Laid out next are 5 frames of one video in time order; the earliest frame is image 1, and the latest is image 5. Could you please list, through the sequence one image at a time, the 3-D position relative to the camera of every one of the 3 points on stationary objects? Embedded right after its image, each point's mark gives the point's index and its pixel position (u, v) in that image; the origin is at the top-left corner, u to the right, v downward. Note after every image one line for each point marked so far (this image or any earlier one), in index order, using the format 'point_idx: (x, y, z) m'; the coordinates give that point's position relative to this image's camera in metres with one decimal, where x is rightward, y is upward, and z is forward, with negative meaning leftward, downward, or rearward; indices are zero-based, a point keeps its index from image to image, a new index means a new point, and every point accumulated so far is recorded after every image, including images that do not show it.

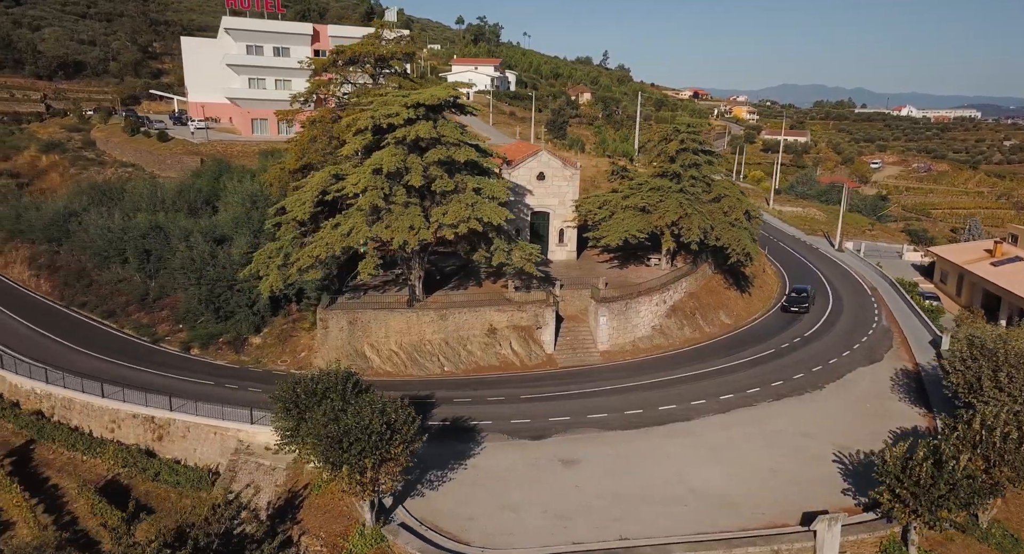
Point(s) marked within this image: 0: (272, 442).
0: (-6.7, -4.6, +18.9) m
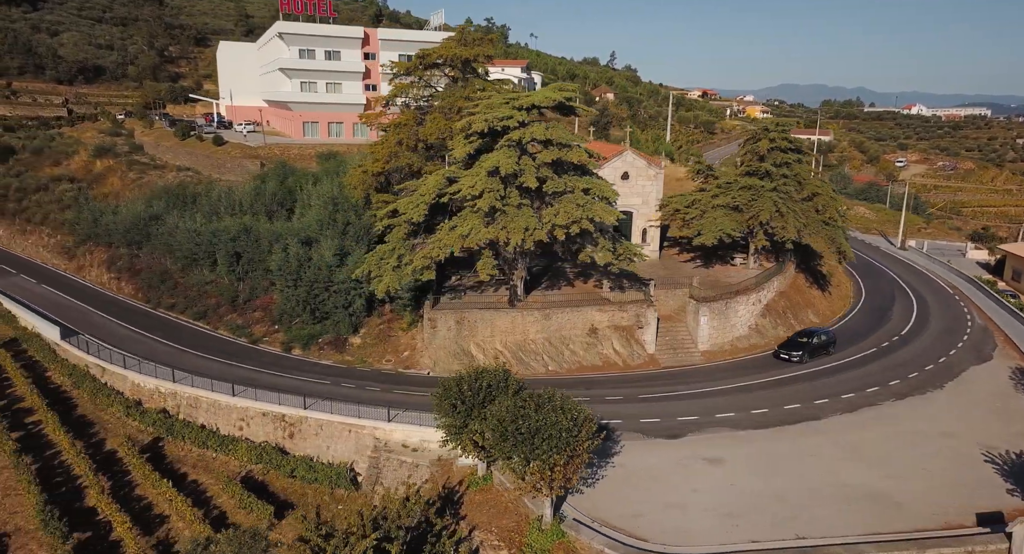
0: (-2.9, -4.6, +19.3) m
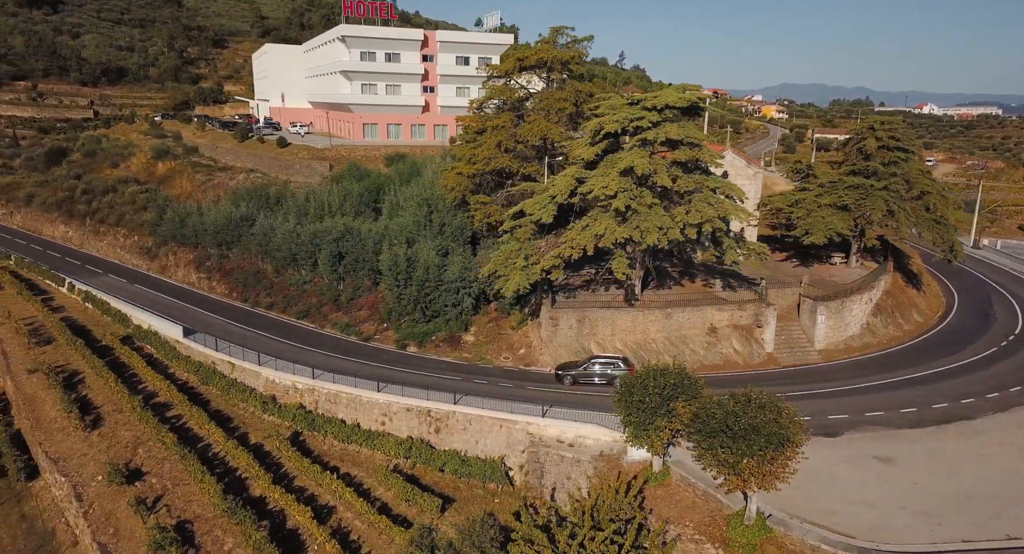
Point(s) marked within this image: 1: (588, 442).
0: (+1.6, -4.6, +19.6) m
1: (+2.2, -4.8, +19.5) m
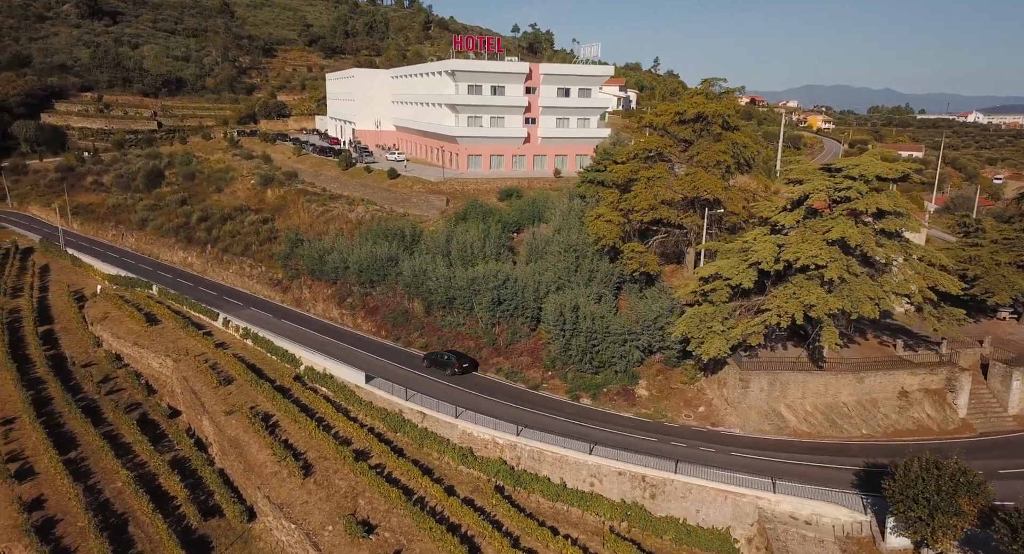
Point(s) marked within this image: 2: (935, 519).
0: (+8.6, -7.0, +20.0) m
1: (+9.2, -7.1, +19.8) m
2: (+10.0, -5.8, +16.1) m
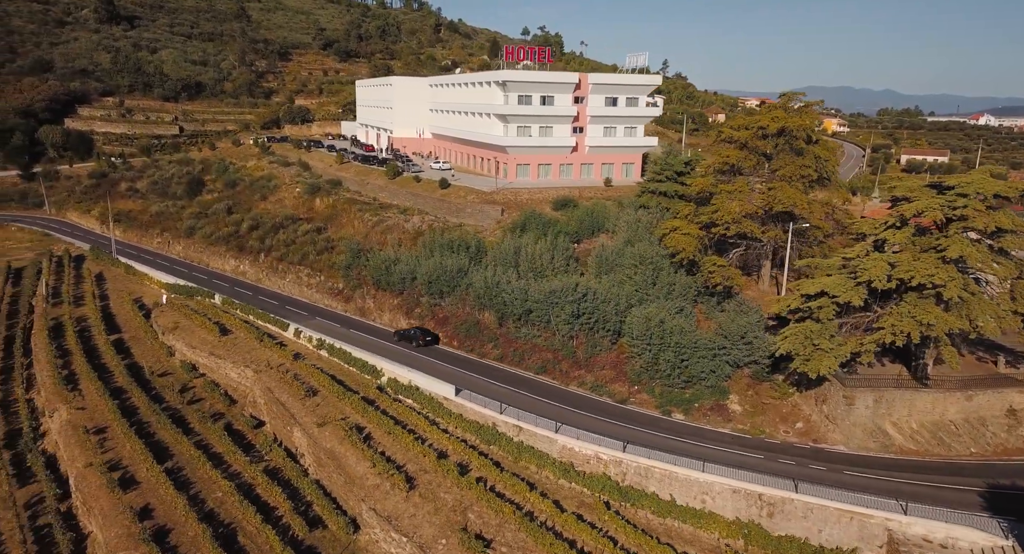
0: (+12.4, -7.6, +19.9) m
1: (+13.0, -7.7, +19.7) m
2: (+13.7, -6.4, +16.0) m
